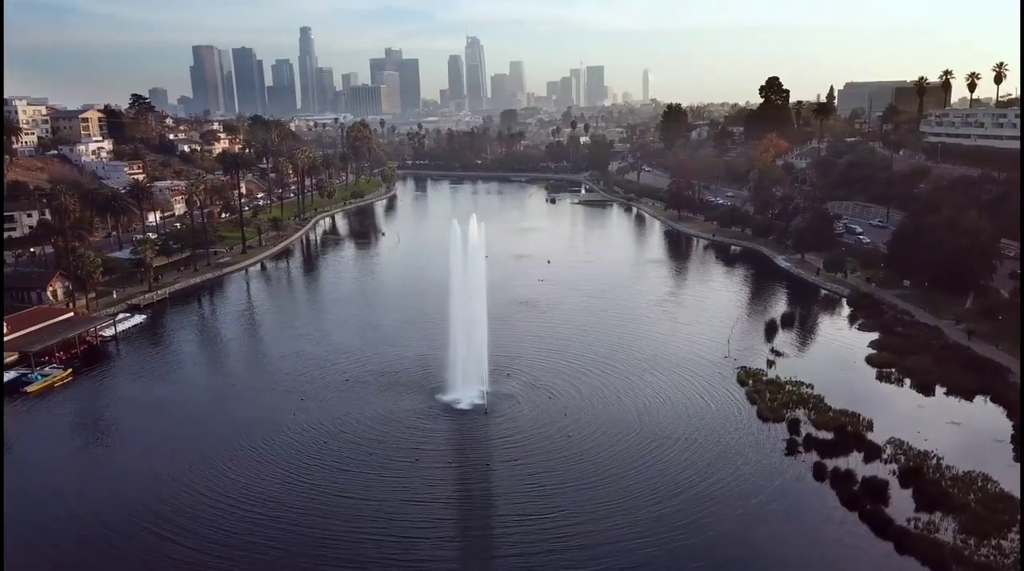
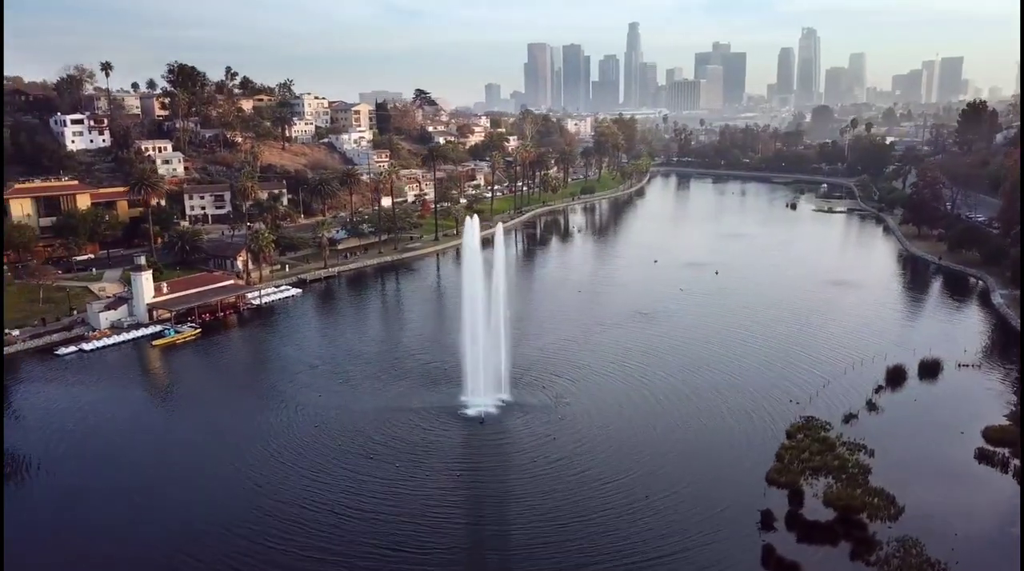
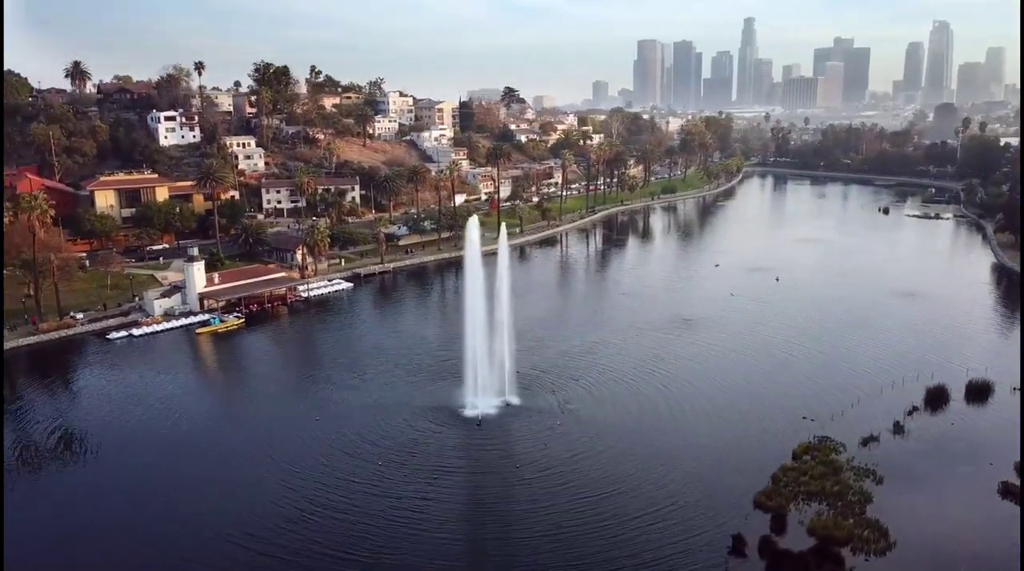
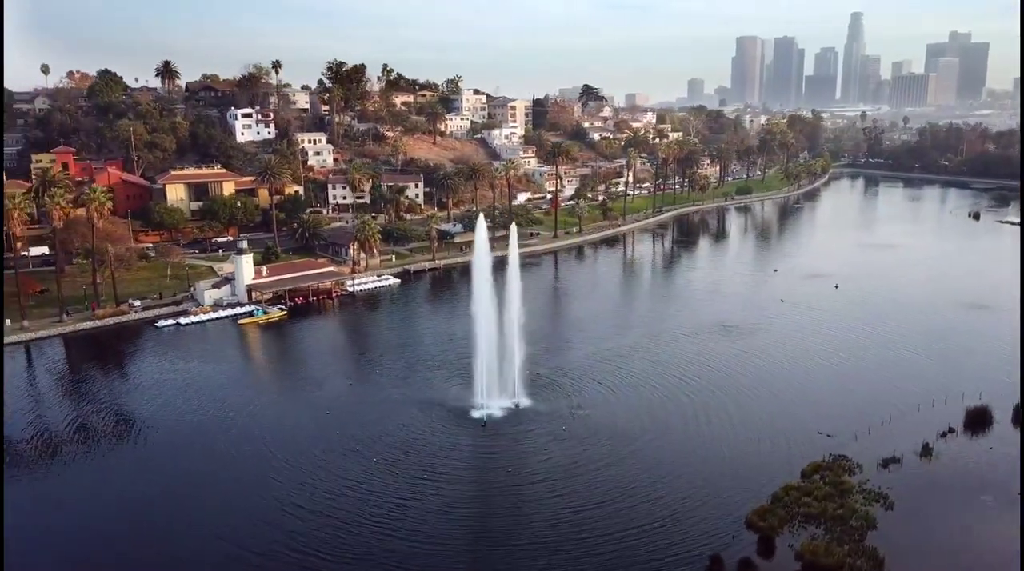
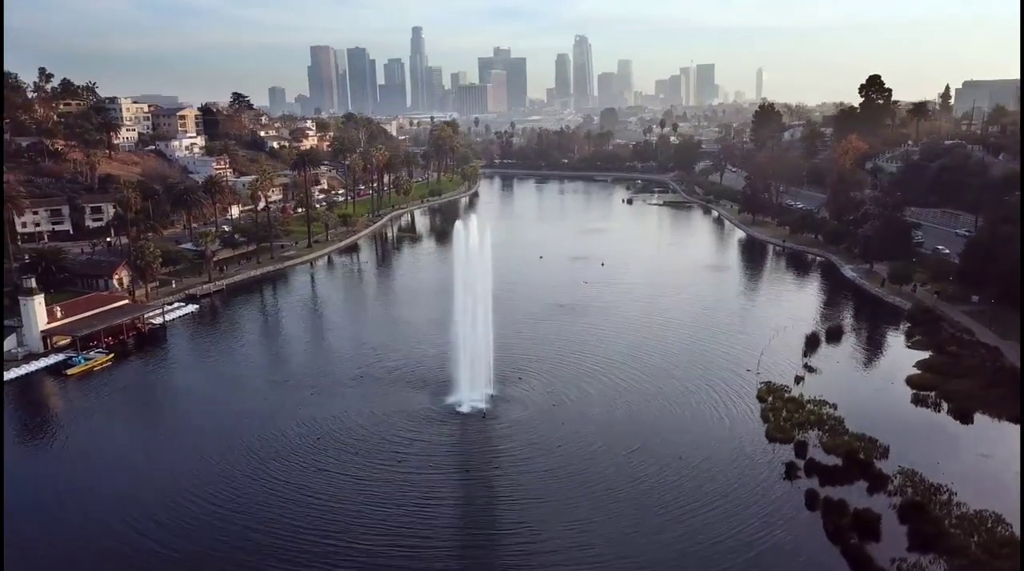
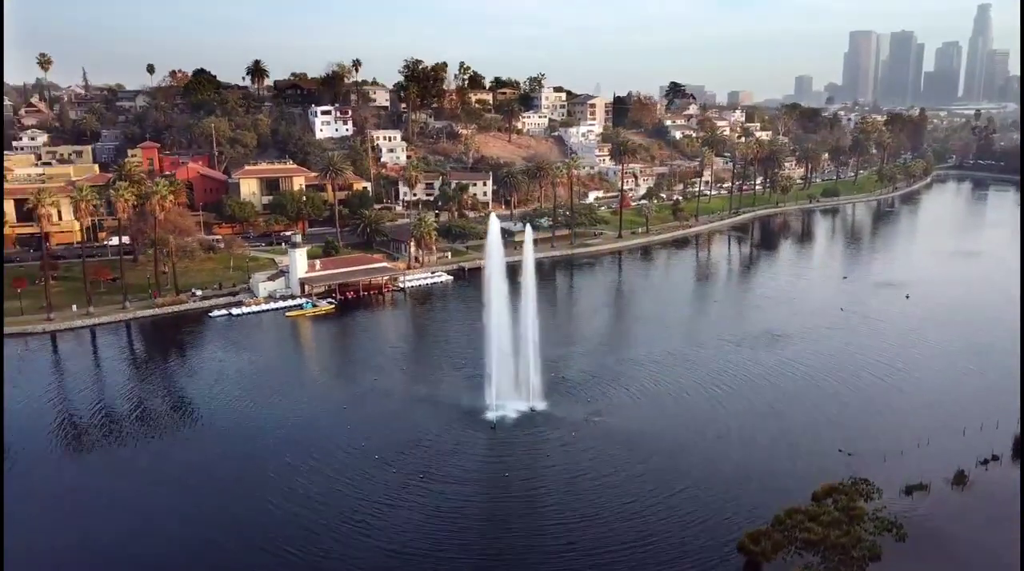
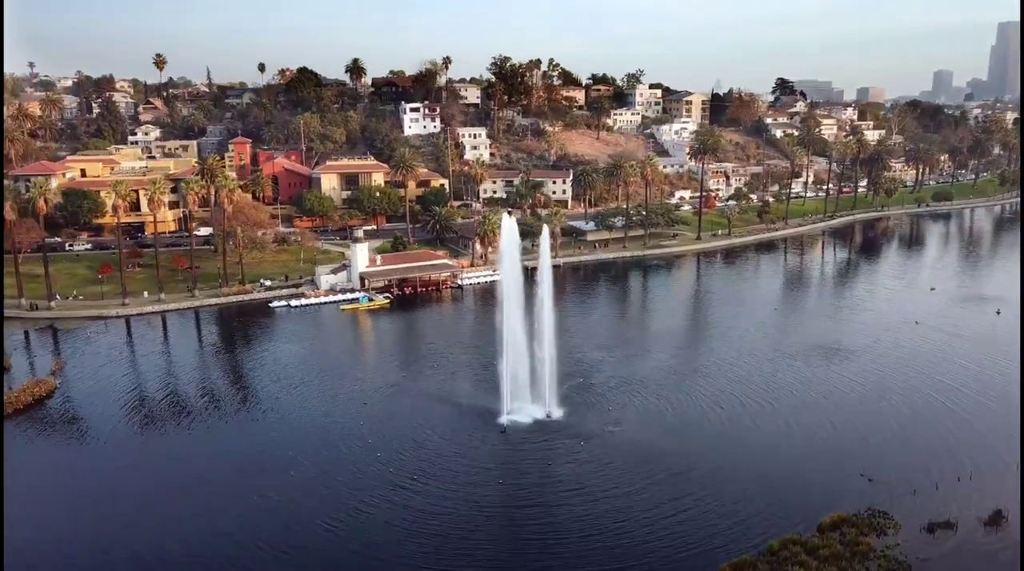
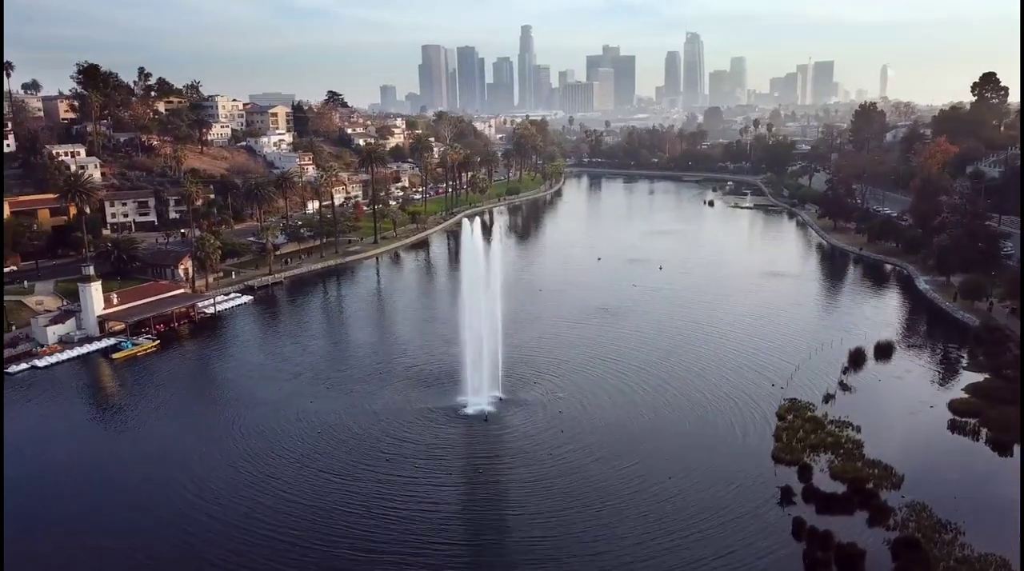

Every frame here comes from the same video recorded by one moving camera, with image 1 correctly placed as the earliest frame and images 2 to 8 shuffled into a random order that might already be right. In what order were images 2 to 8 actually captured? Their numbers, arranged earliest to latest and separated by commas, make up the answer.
5, 8, 2, 3, 4, 6, 7
